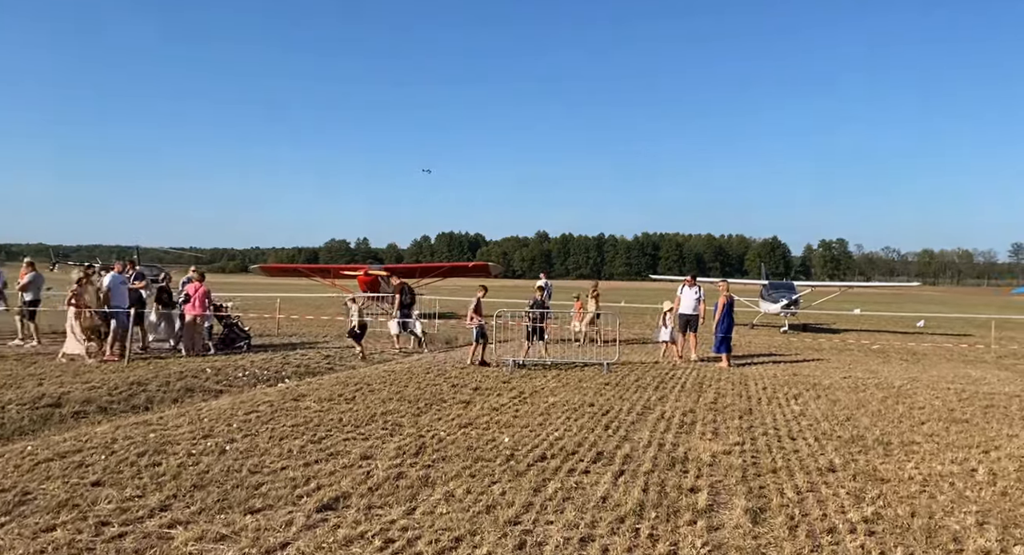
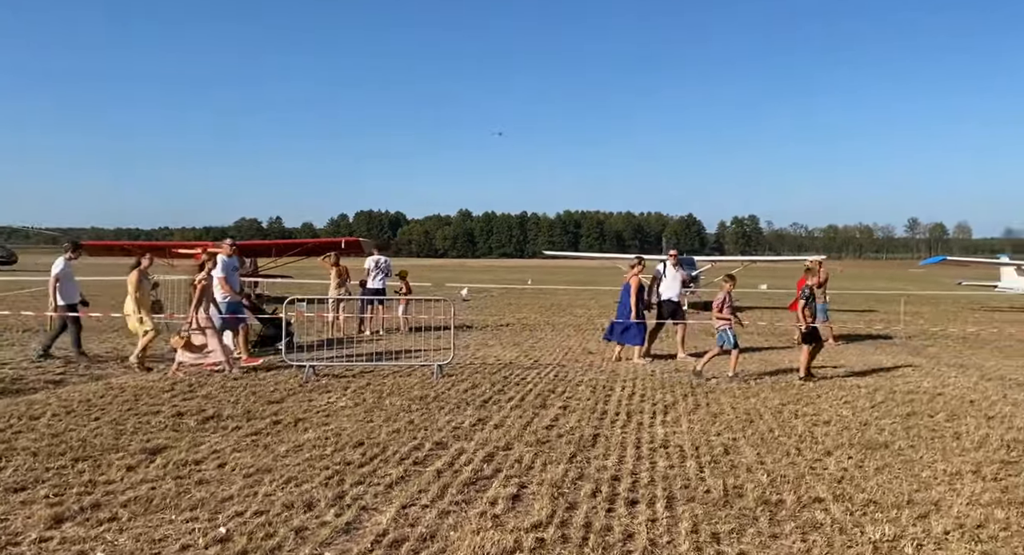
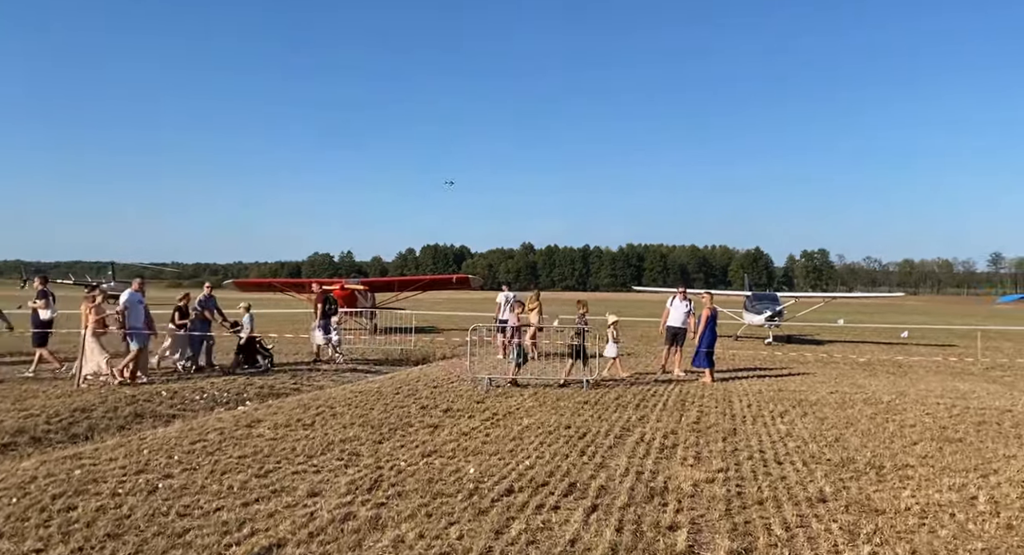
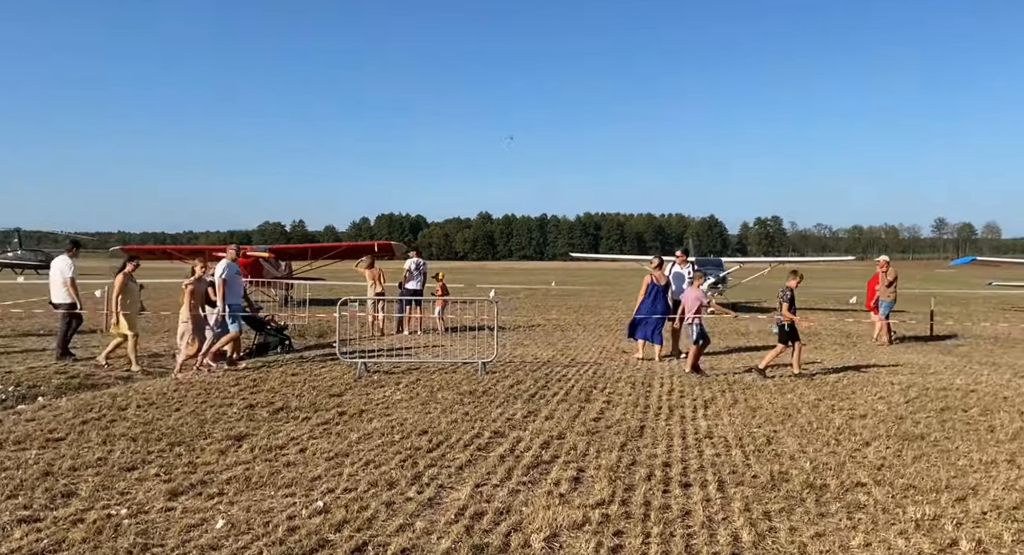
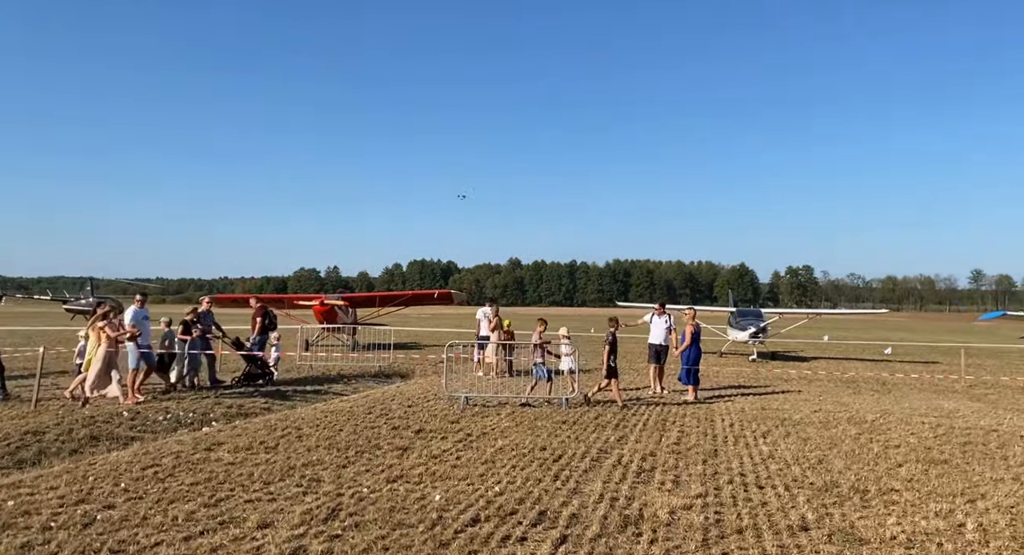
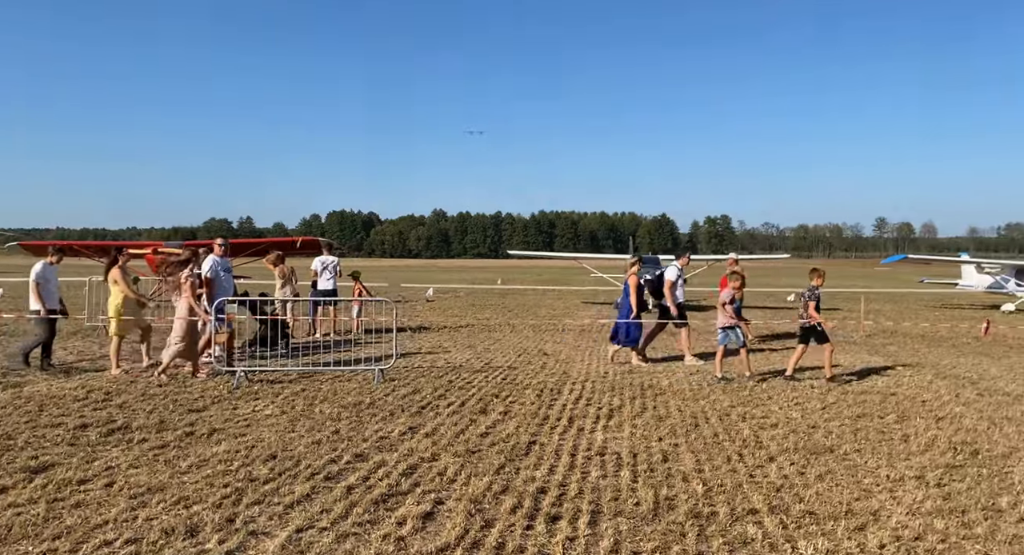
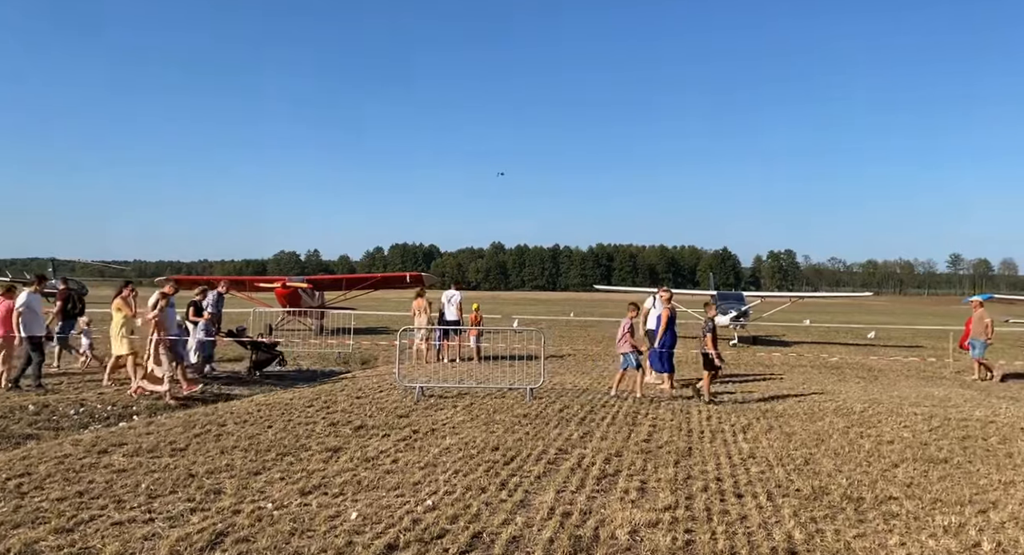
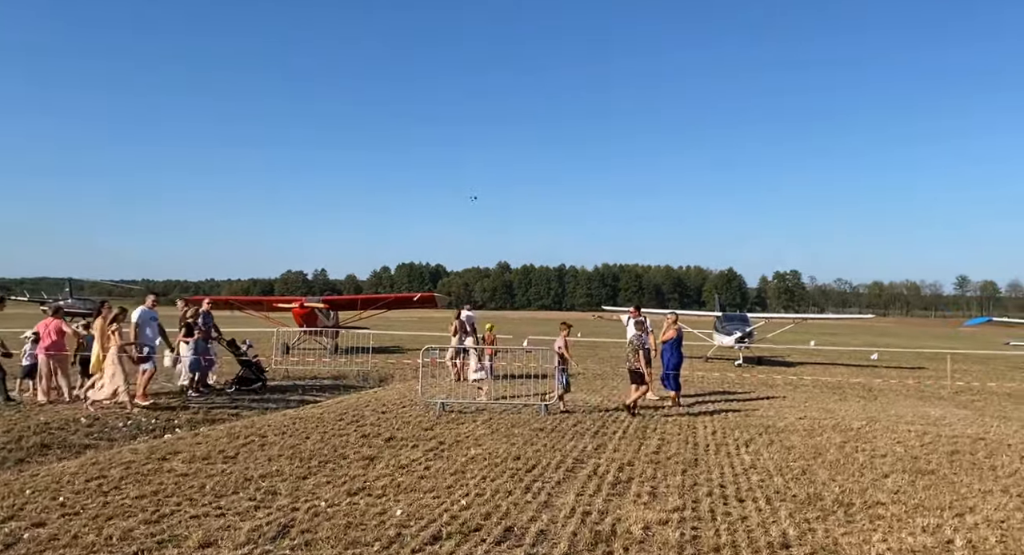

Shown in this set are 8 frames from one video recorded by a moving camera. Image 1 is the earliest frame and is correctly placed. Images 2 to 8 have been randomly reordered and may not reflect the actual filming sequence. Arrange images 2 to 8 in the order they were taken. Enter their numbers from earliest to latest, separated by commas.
3, 5, 8, 7, 4, 2, 6
